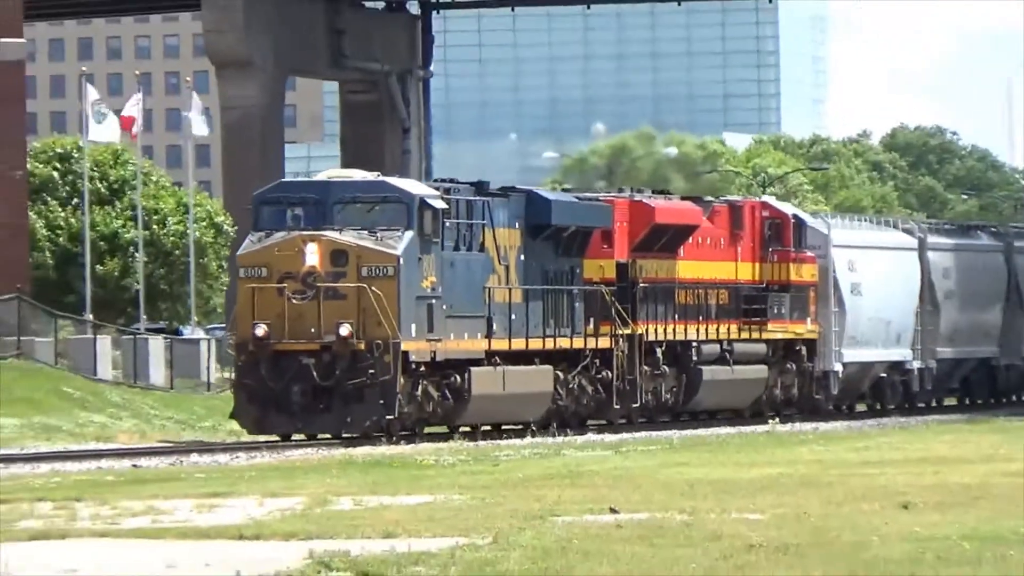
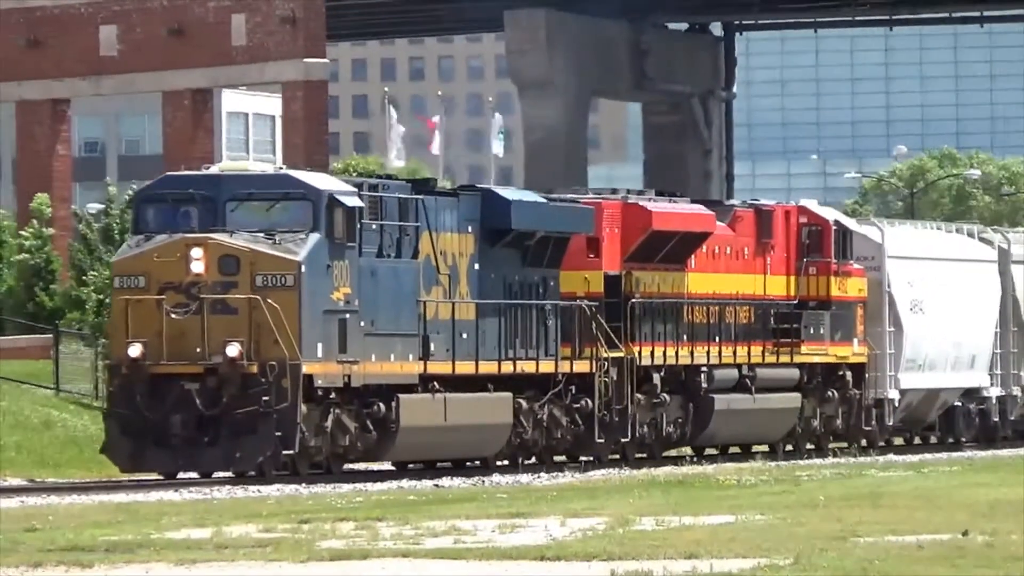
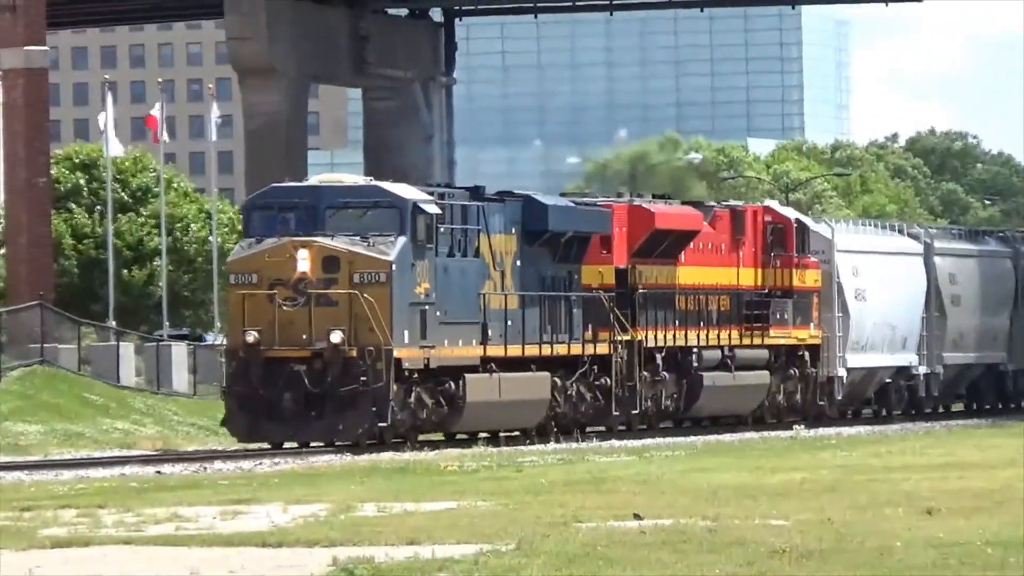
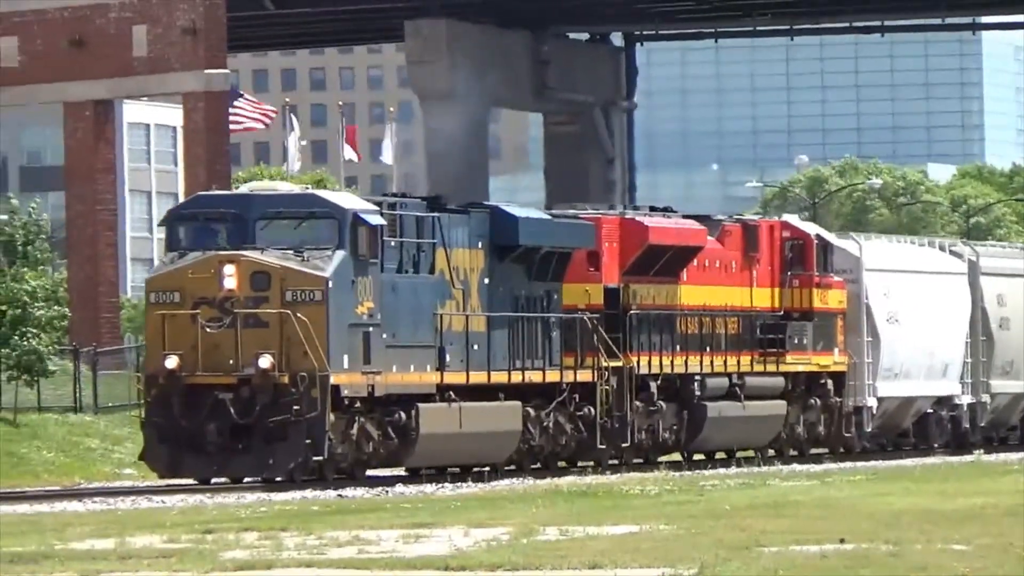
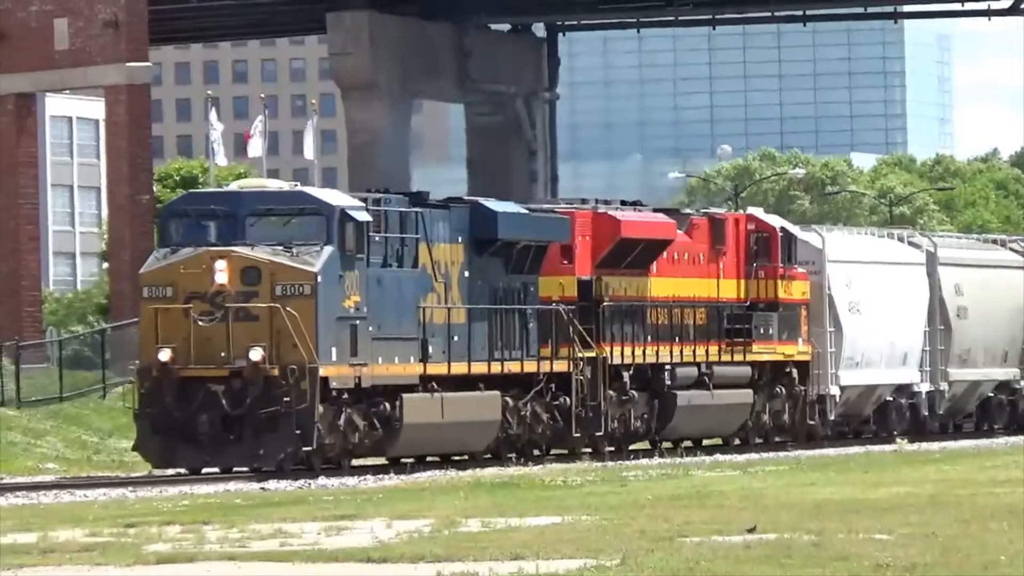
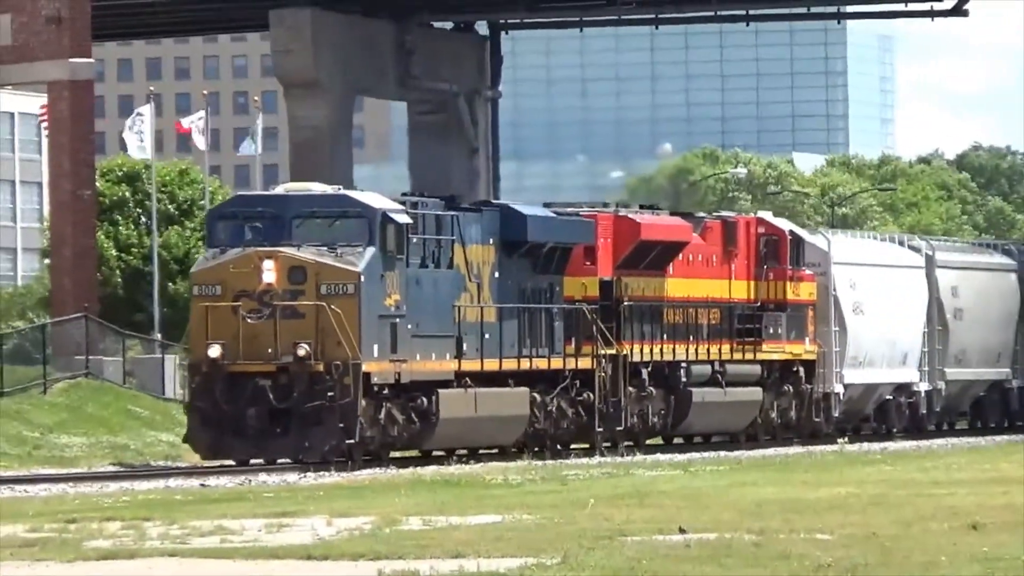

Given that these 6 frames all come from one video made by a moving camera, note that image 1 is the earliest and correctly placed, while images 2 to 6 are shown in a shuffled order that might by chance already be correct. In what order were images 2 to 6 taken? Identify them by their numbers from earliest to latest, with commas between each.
3, 6, 5, 4, 2
